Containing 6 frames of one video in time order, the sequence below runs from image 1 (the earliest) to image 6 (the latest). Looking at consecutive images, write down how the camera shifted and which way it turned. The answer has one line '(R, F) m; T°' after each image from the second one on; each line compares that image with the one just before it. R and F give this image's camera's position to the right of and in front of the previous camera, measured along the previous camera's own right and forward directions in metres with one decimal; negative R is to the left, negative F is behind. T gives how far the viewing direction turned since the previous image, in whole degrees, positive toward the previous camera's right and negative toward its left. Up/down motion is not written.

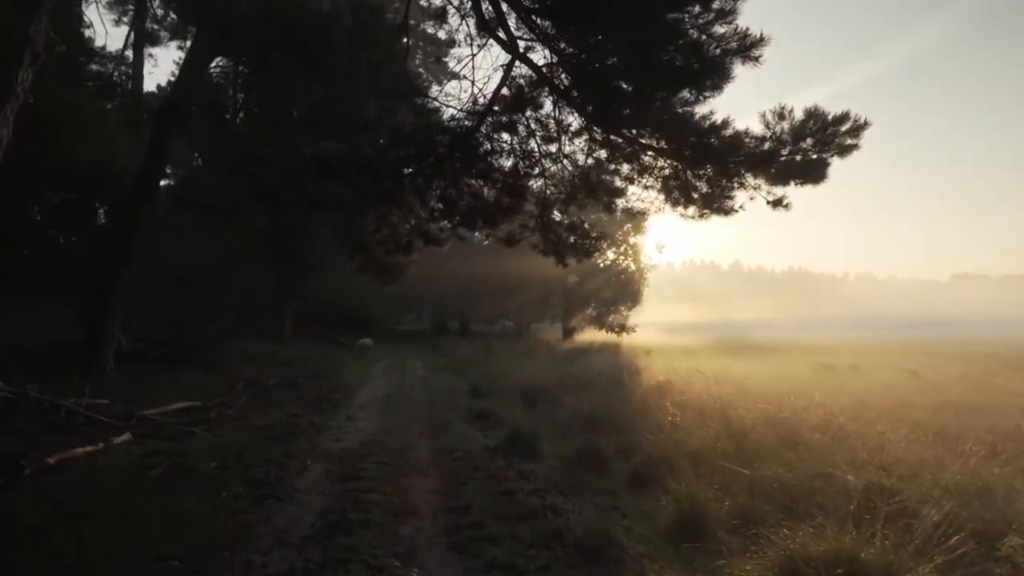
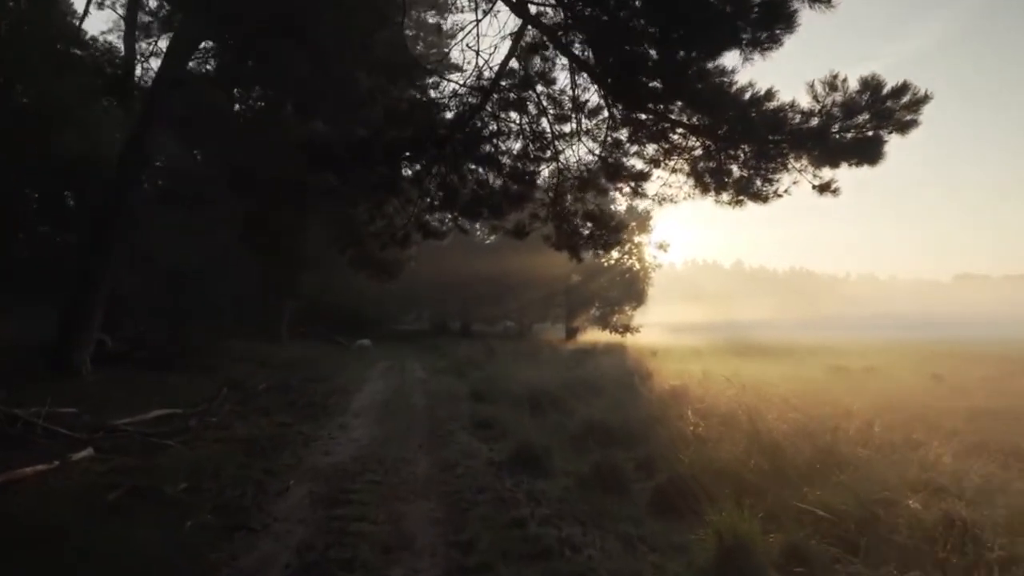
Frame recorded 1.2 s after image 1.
(-0.6, +1.3) m; 0°
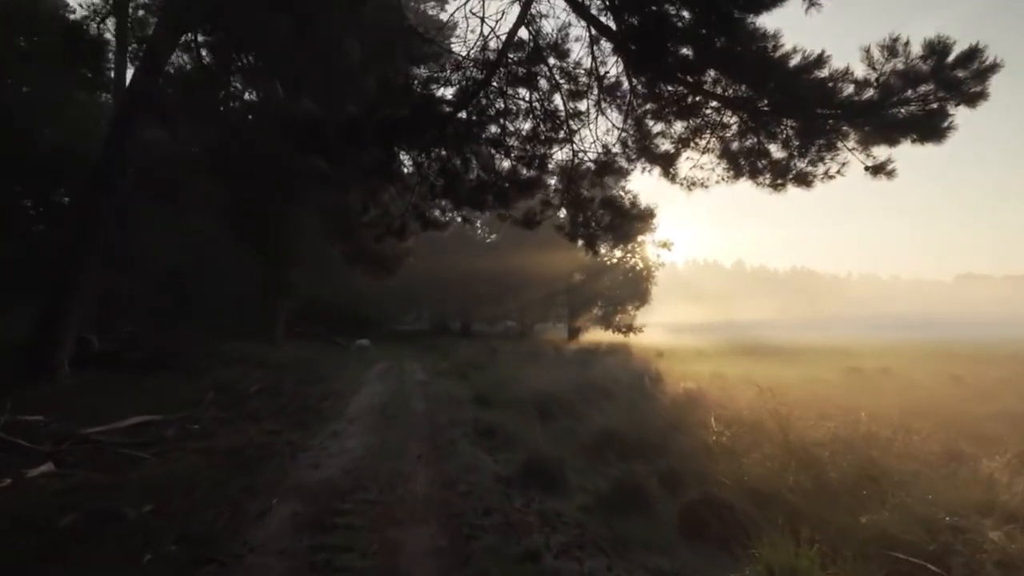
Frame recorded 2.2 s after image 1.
(-0.5, +1.1) m; 0°
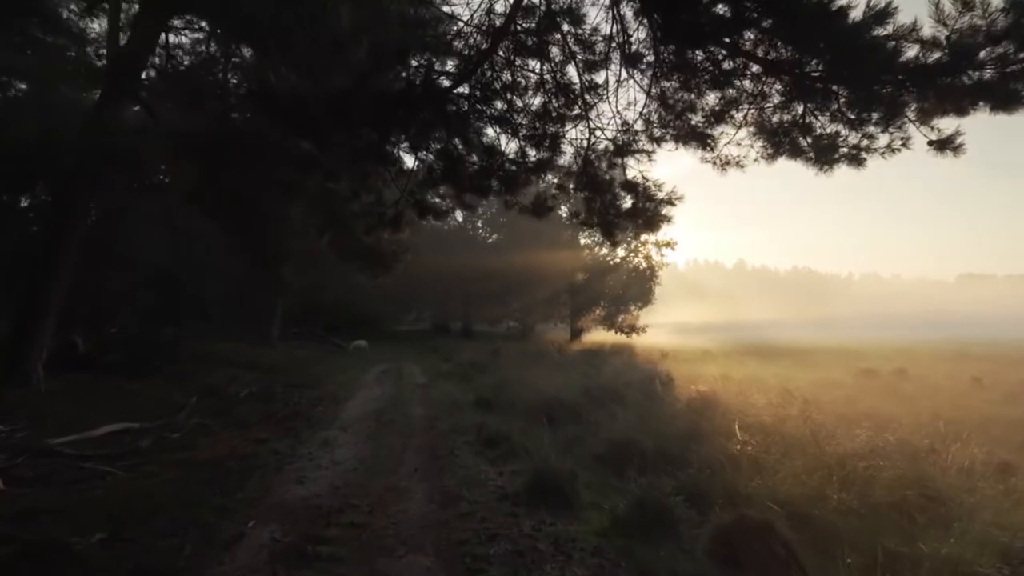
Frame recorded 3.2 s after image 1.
(-0.4, +1.0) m; 0°
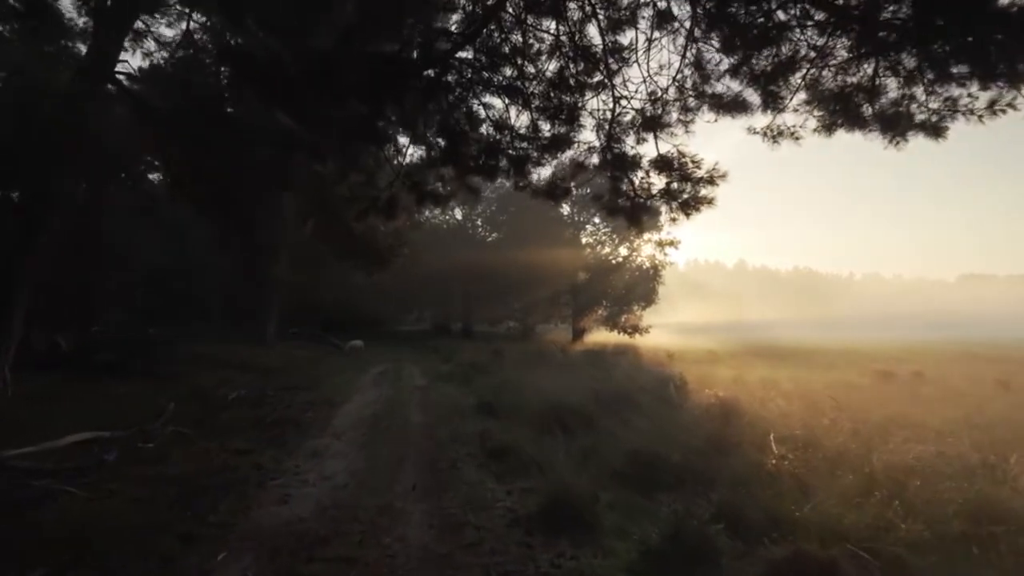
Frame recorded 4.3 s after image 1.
(-0.6, +1.1) m; 0°
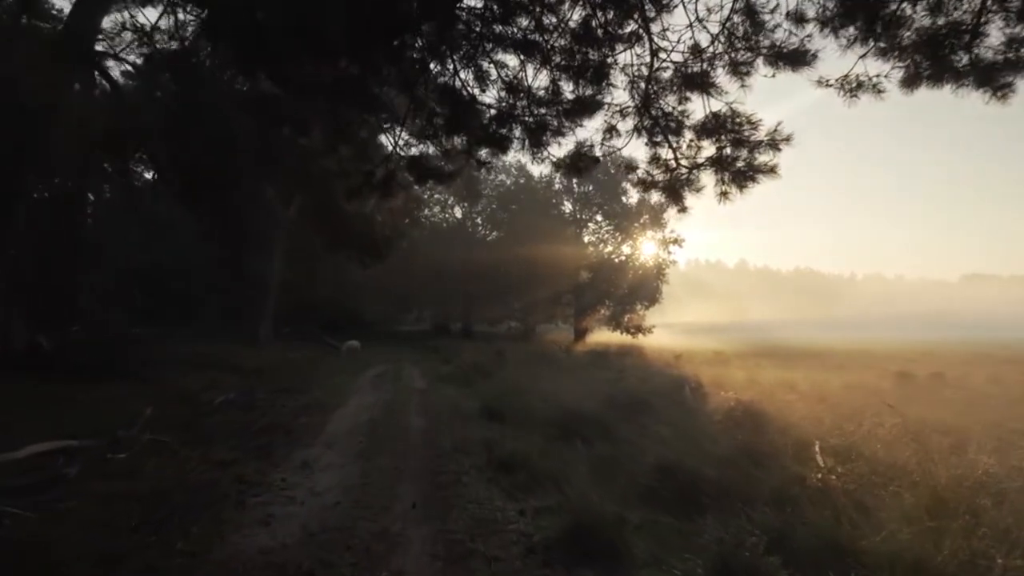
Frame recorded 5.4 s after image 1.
(-0.7, +1.1) m; 0°
